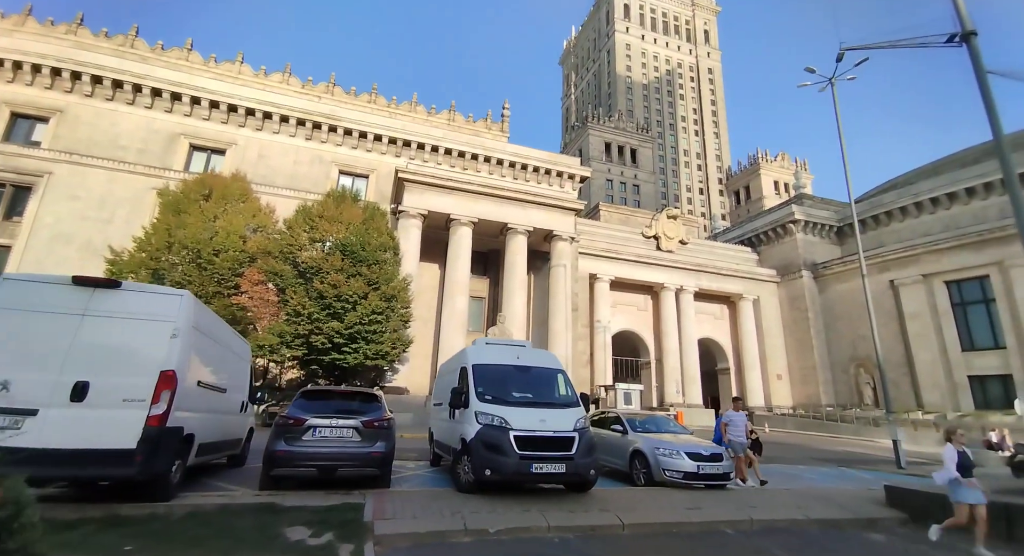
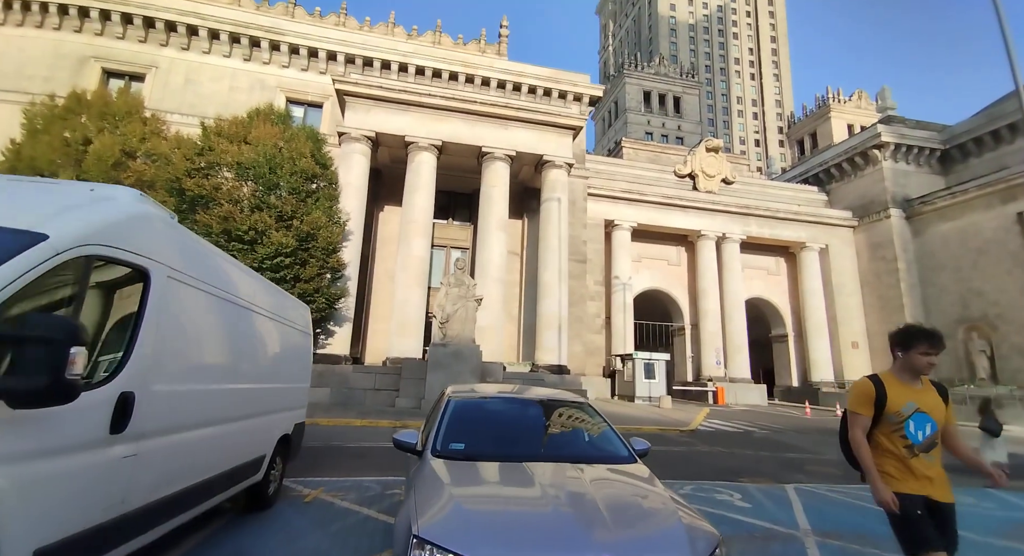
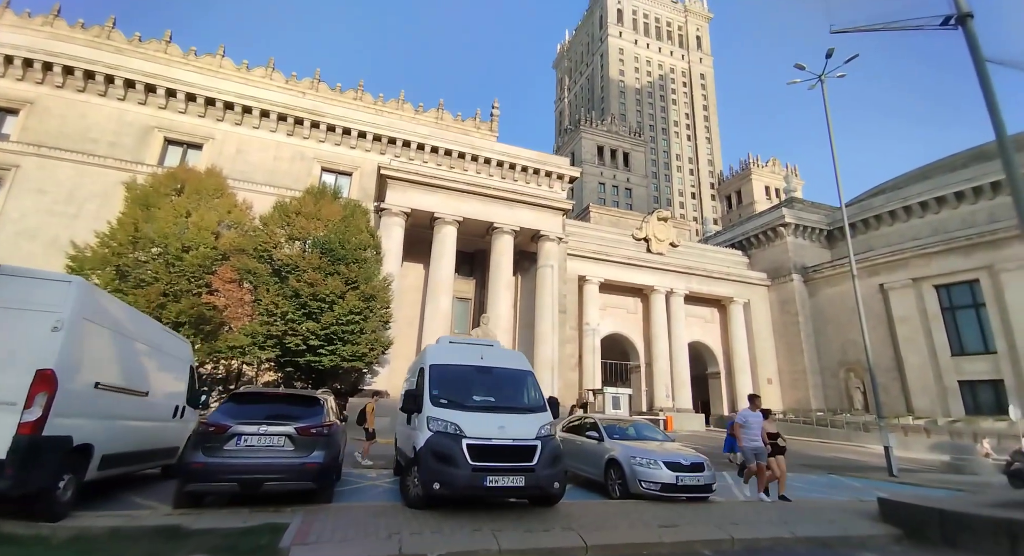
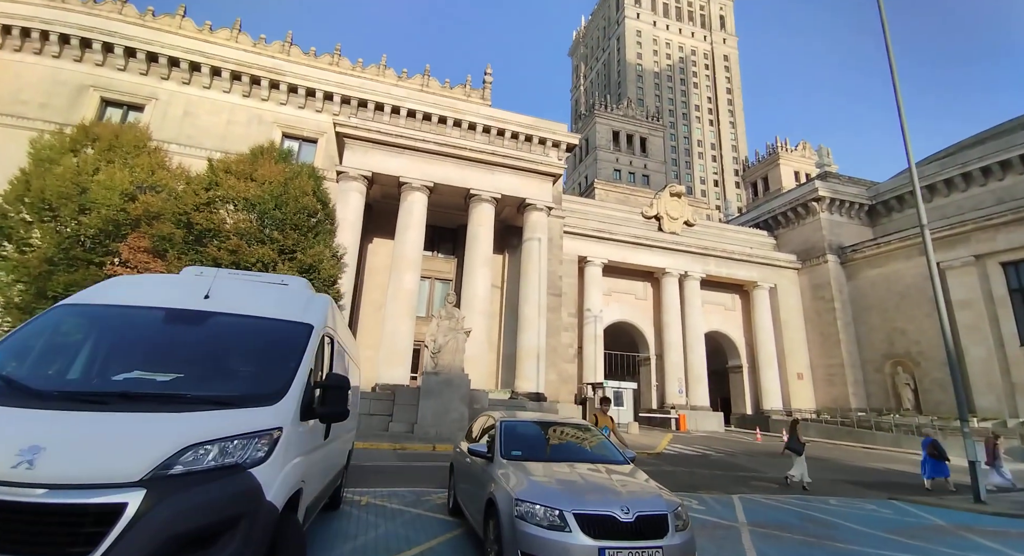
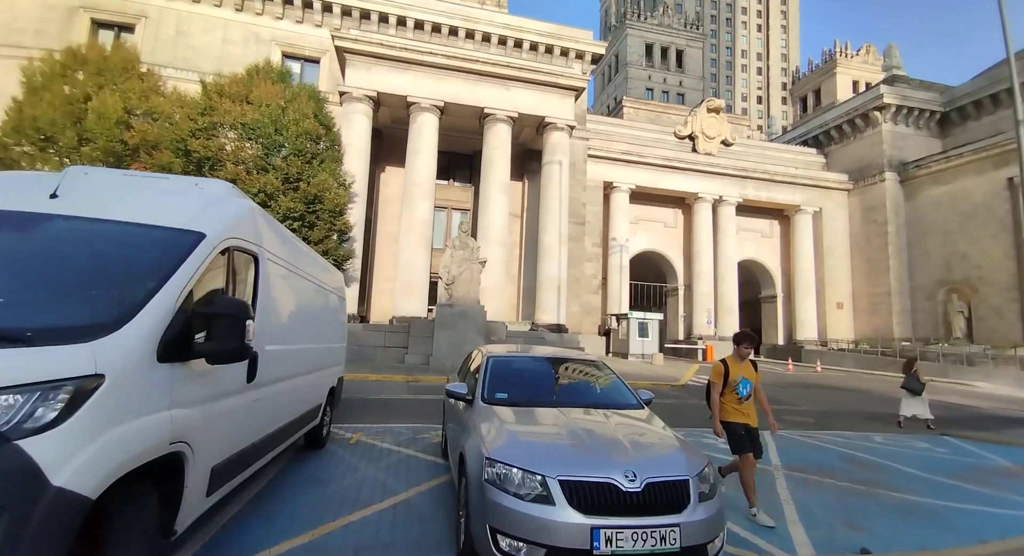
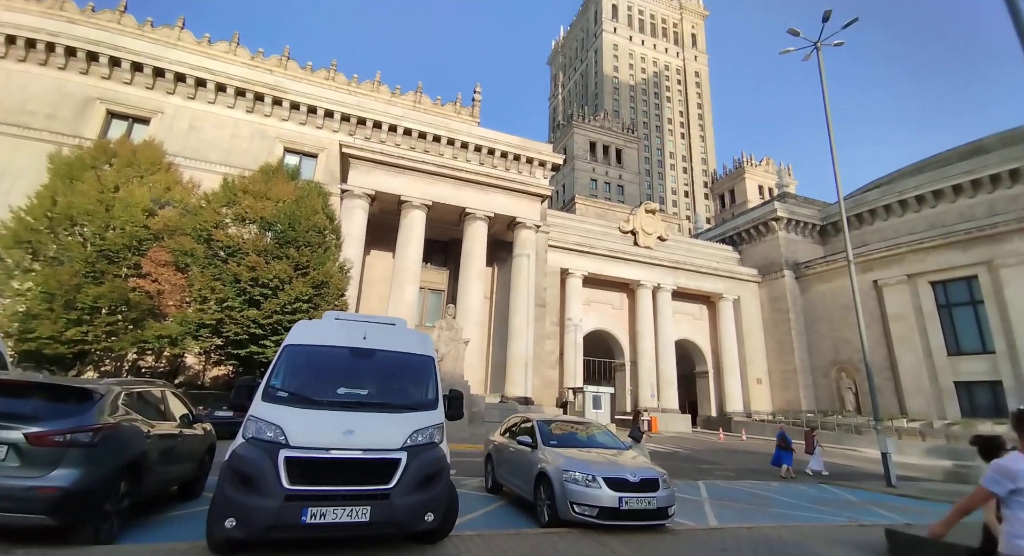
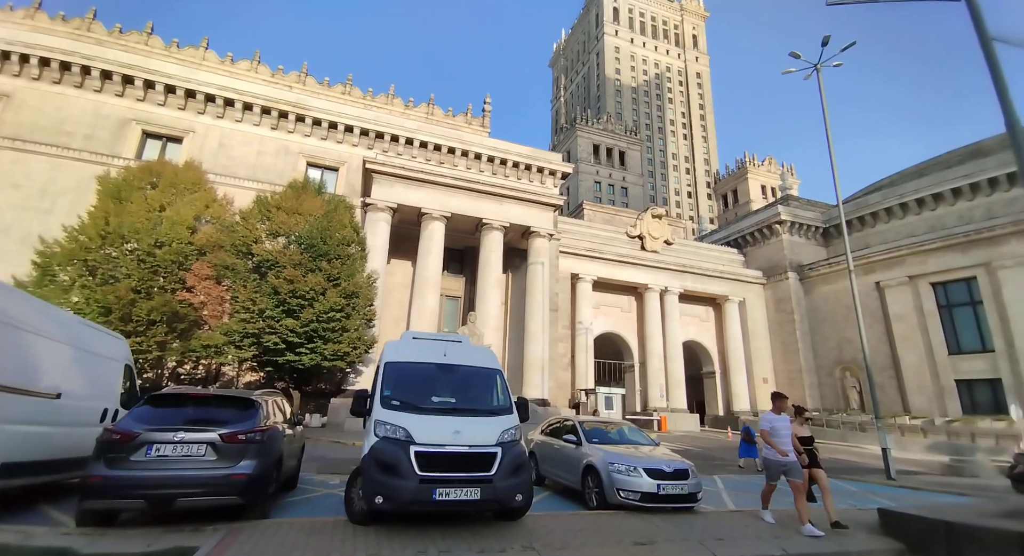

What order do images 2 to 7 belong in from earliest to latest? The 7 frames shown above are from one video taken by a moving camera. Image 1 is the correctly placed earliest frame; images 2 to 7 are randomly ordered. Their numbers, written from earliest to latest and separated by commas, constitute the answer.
3, 7, 6, 4, 5, 2
